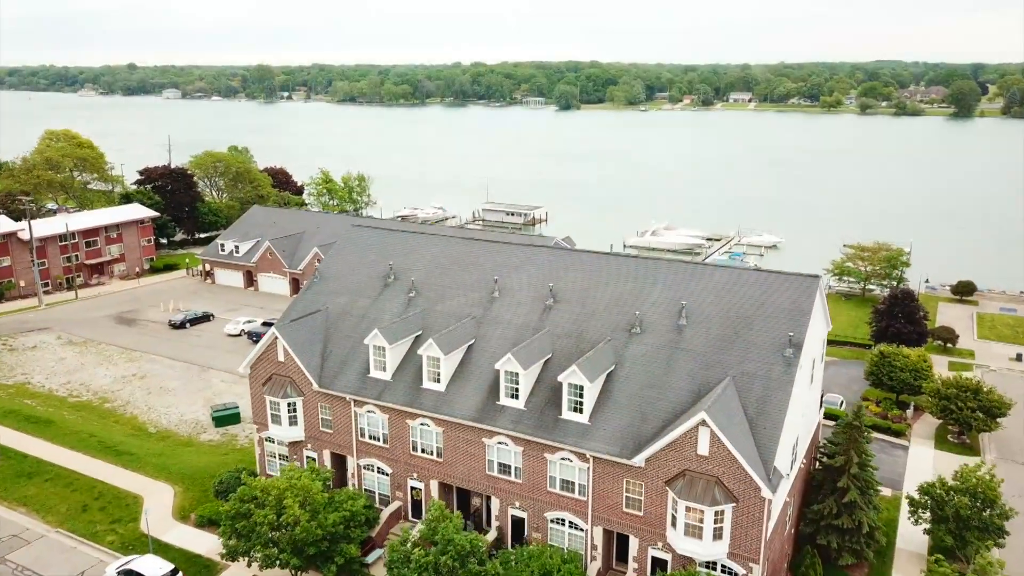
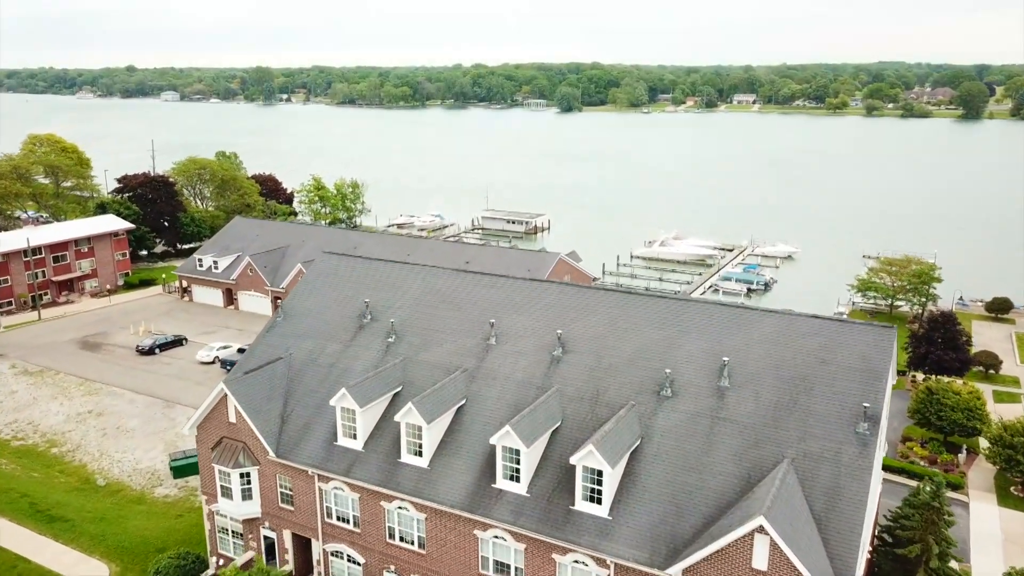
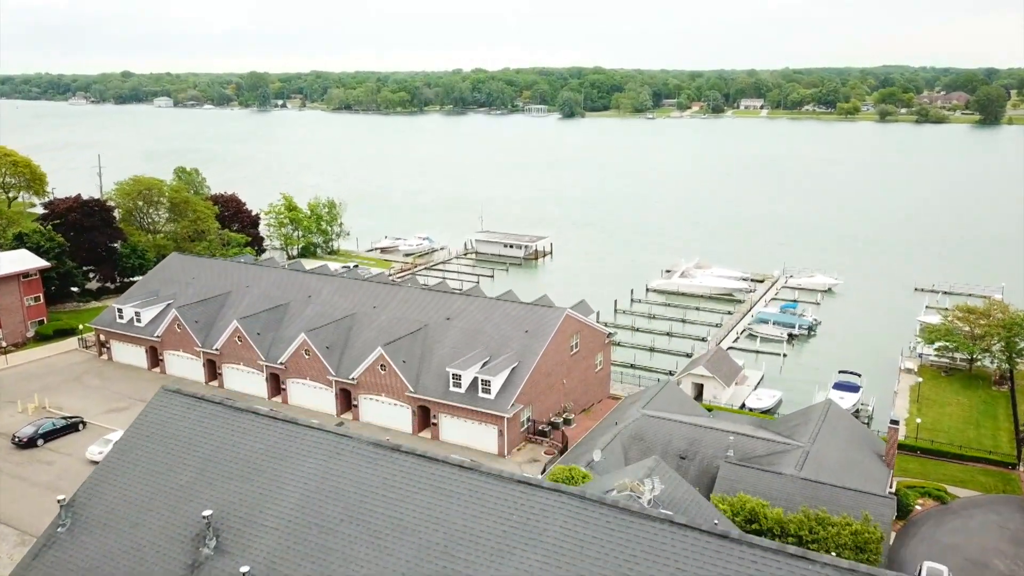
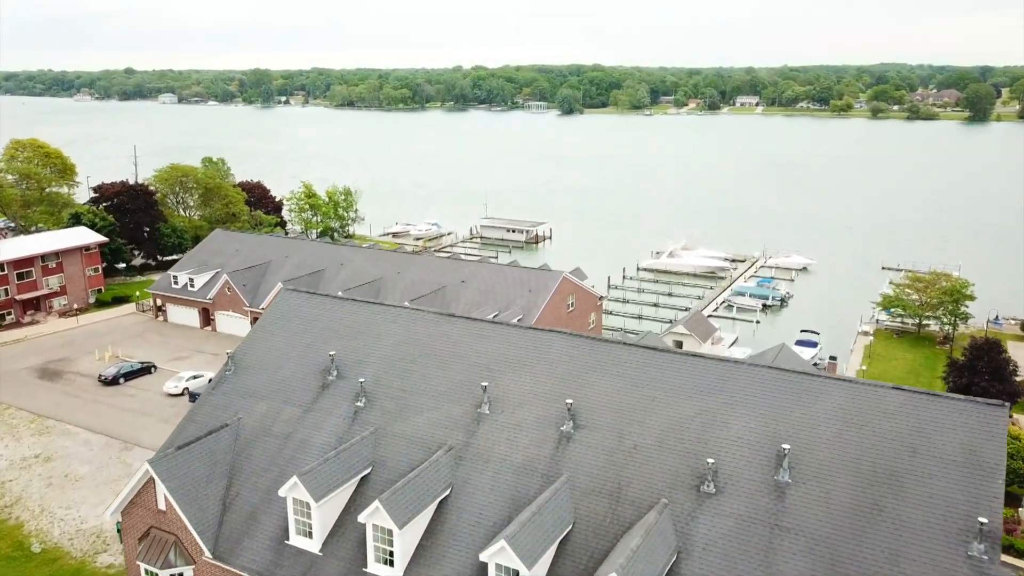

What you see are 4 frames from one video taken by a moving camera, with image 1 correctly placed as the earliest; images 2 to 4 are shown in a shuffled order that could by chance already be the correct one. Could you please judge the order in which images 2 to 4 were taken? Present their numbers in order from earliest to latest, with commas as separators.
2, 4, 3
